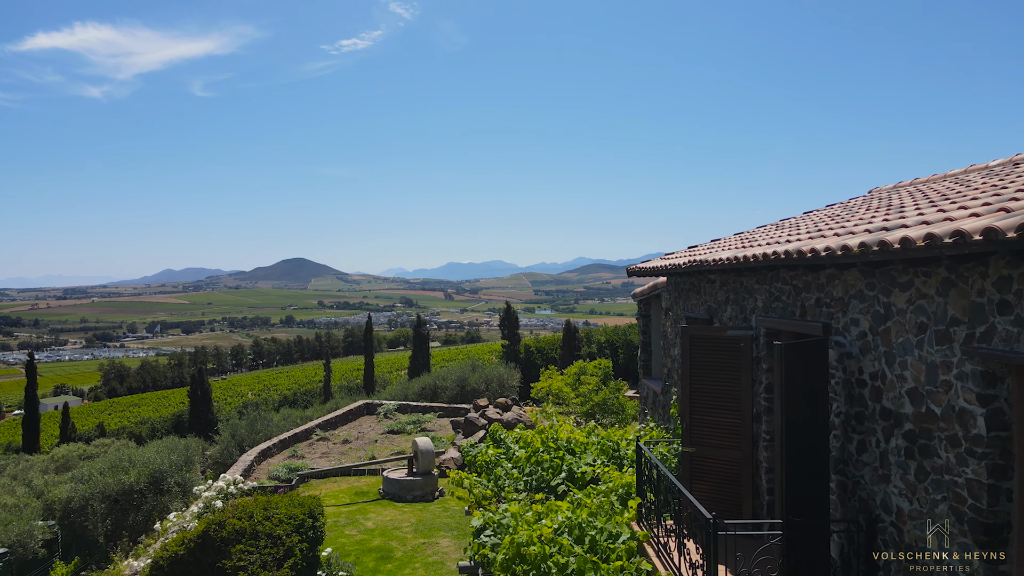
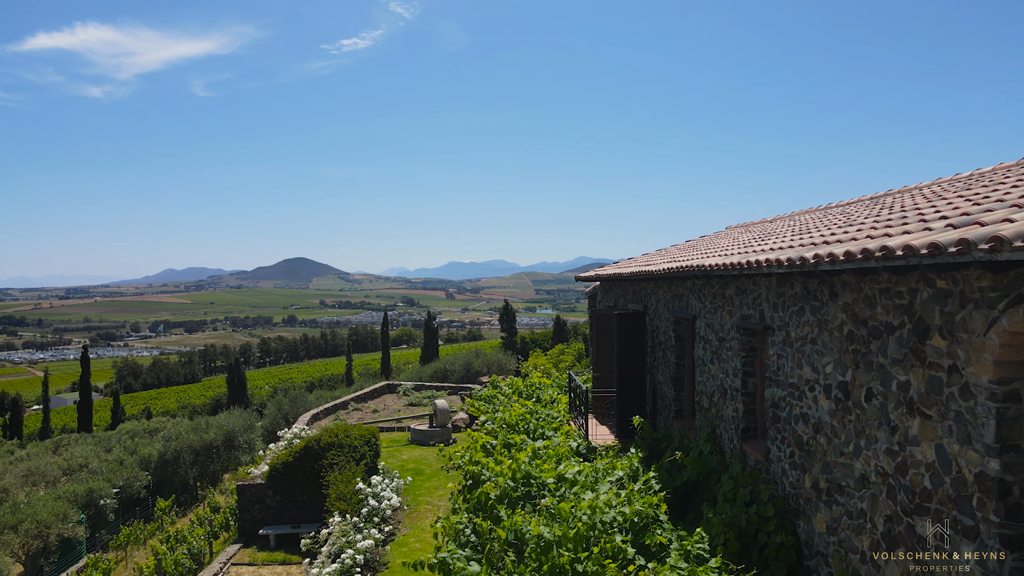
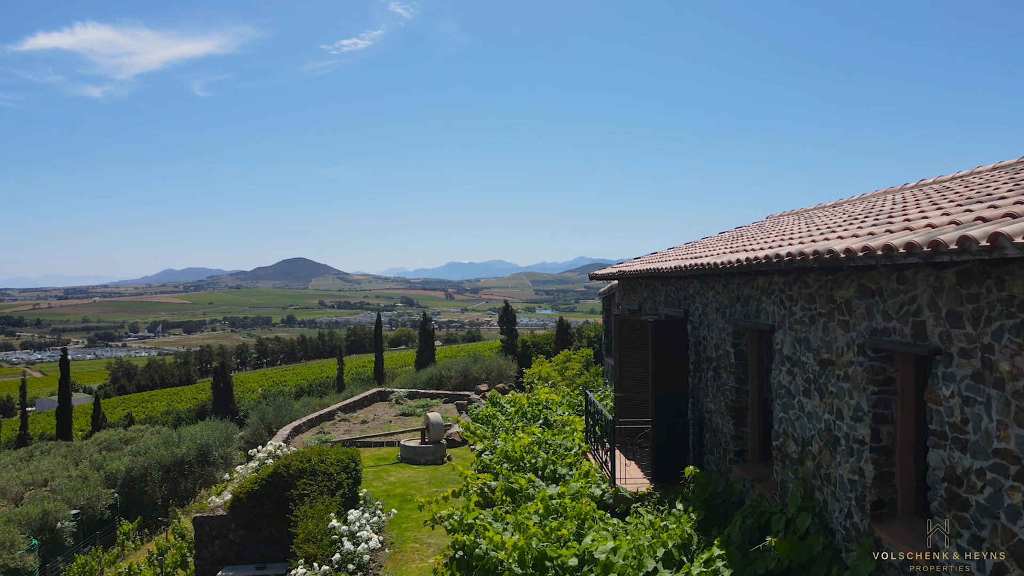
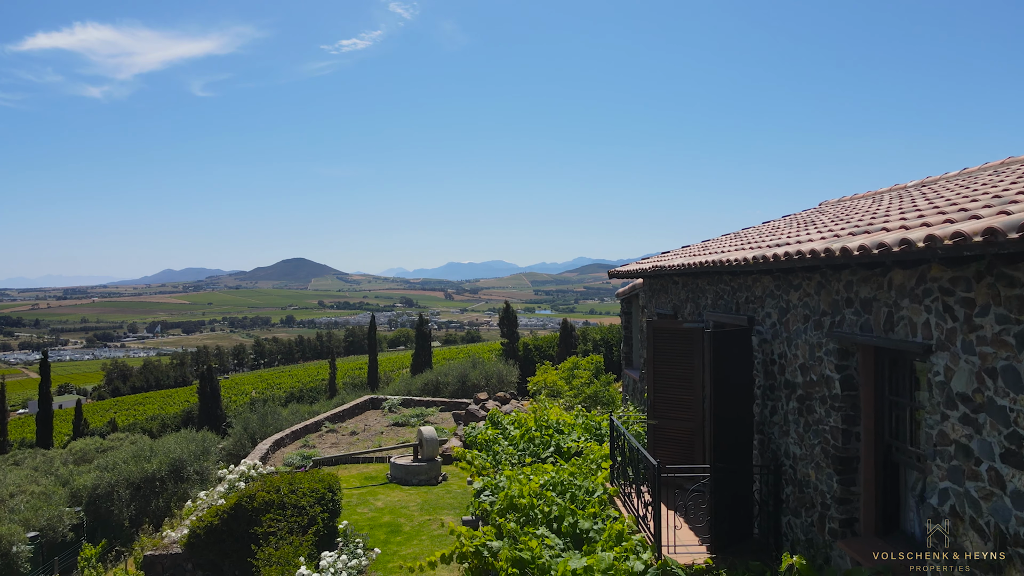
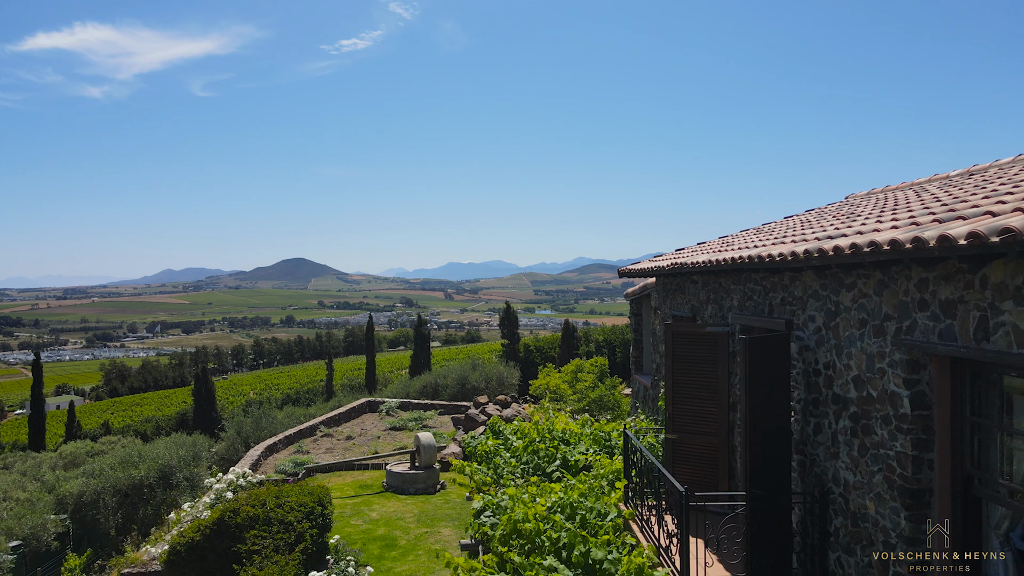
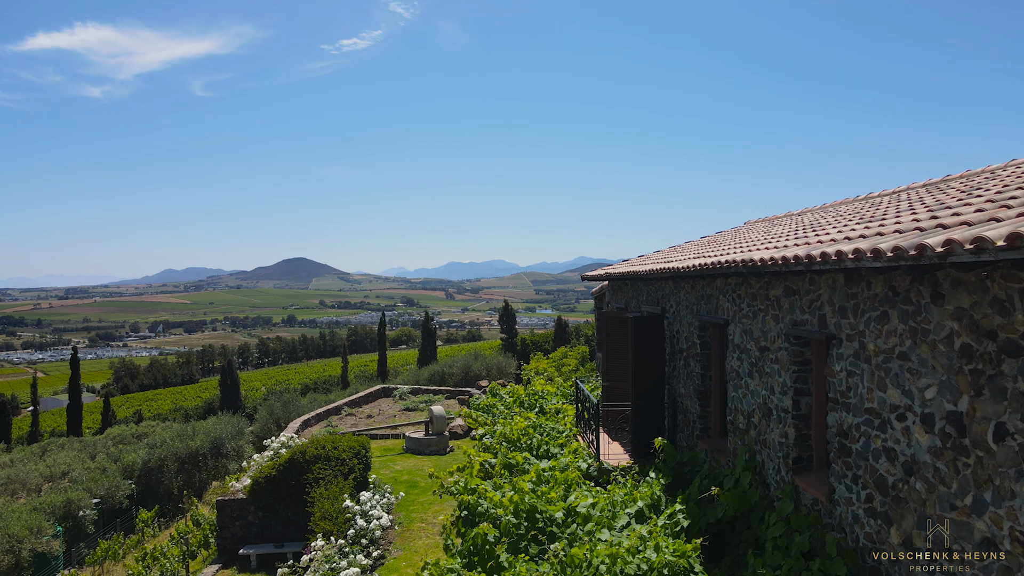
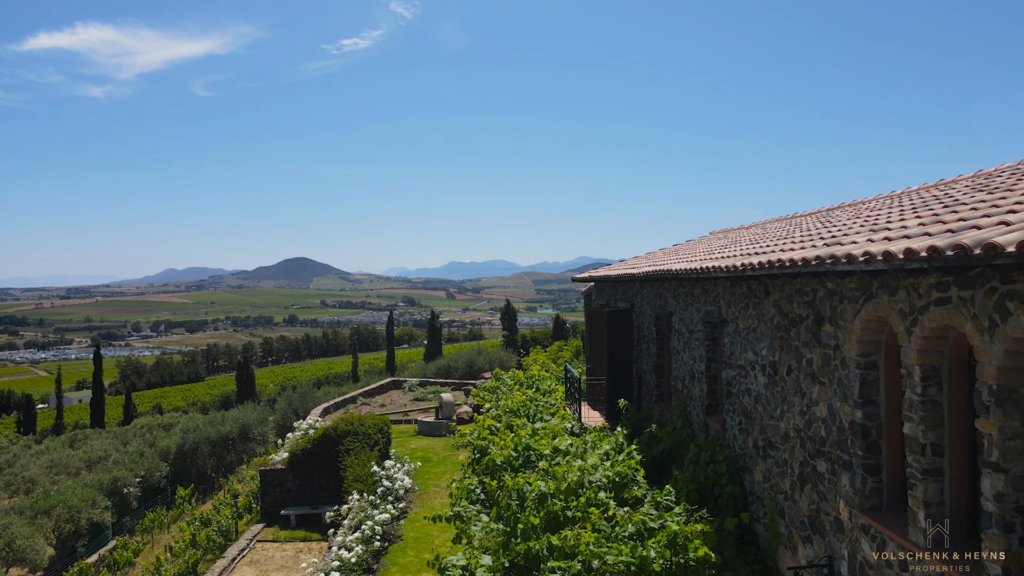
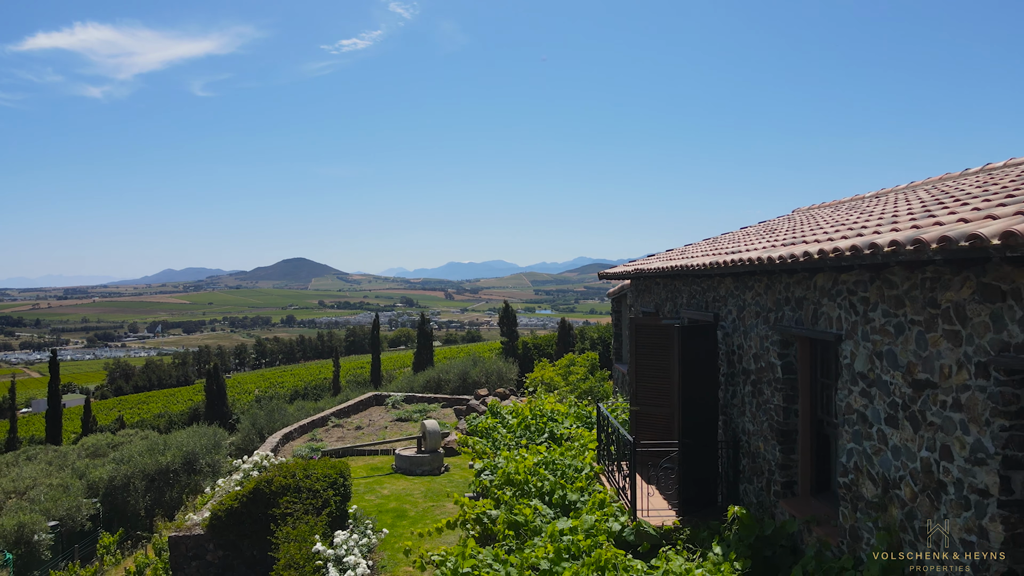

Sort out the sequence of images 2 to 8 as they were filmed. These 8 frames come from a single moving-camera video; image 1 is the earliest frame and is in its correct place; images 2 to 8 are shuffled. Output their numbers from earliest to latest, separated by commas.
5, 4, 8, 3, 6, 2, 7
